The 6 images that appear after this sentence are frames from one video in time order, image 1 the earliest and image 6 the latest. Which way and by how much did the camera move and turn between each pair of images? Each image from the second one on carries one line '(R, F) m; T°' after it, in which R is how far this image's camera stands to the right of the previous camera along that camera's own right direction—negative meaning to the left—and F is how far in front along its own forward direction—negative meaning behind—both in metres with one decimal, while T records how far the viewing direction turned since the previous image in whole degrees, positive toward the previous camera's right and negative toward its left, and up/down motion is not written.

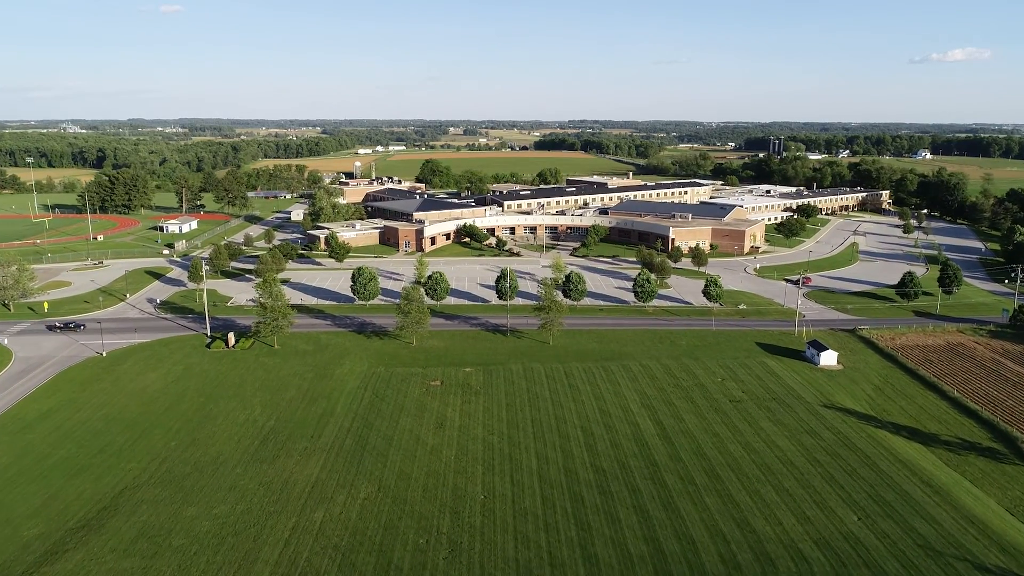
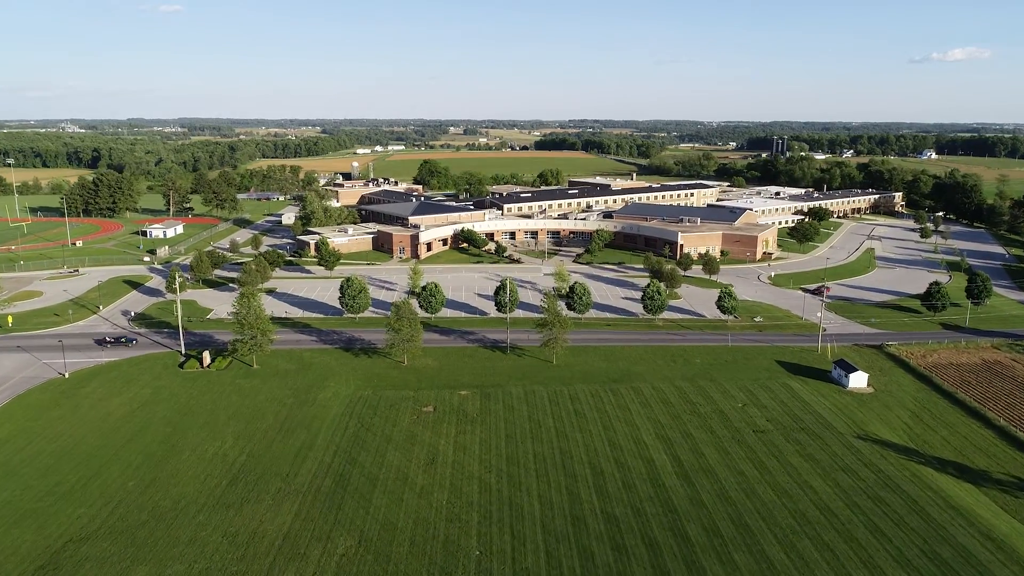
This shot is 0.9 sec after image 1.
(0.0, +3.7) m; 0°
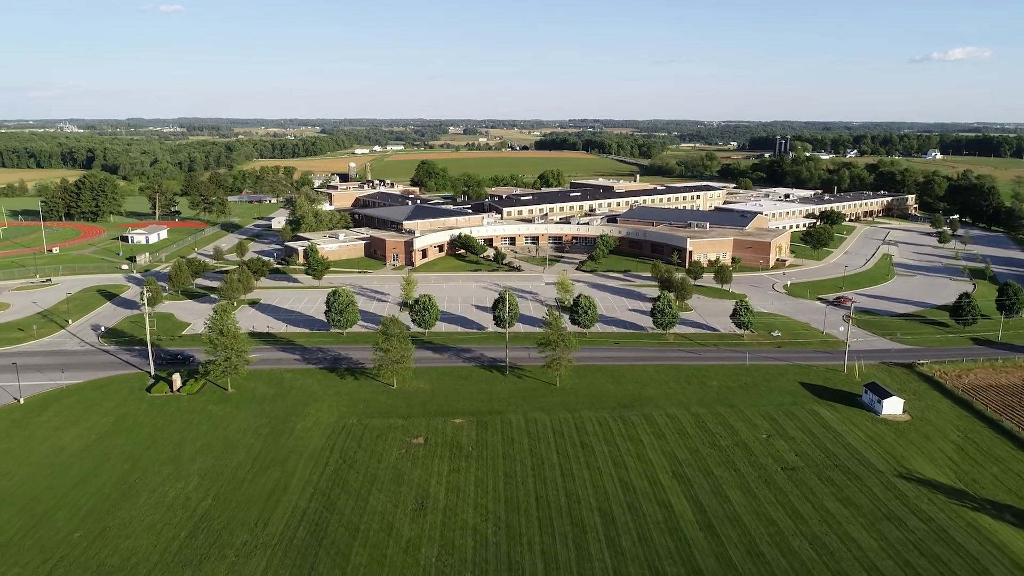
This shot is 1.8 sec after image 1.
(0.0, +3.6) m; 0°
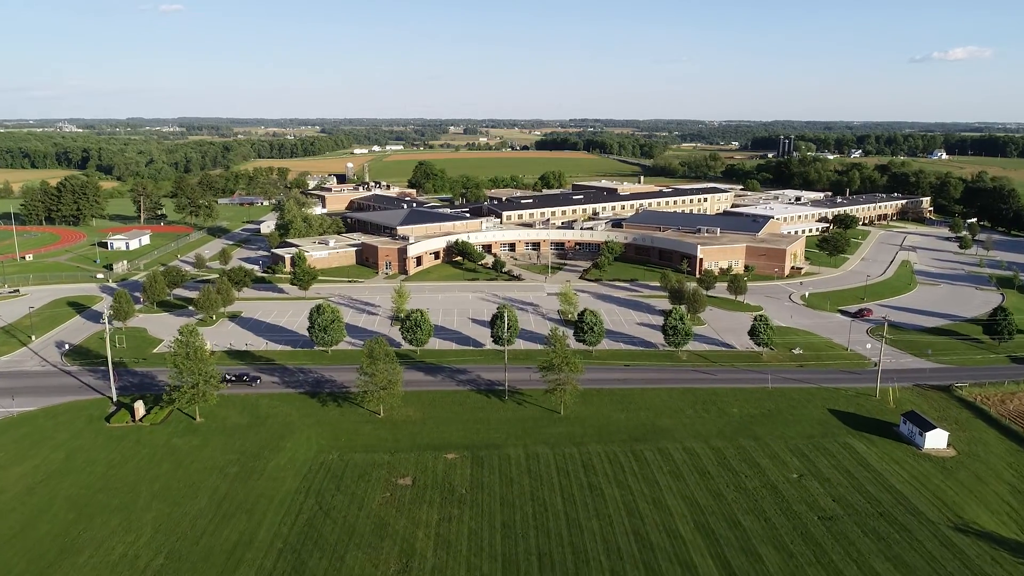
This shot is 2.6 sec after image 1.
(+0.1, +3.7) m; 0°
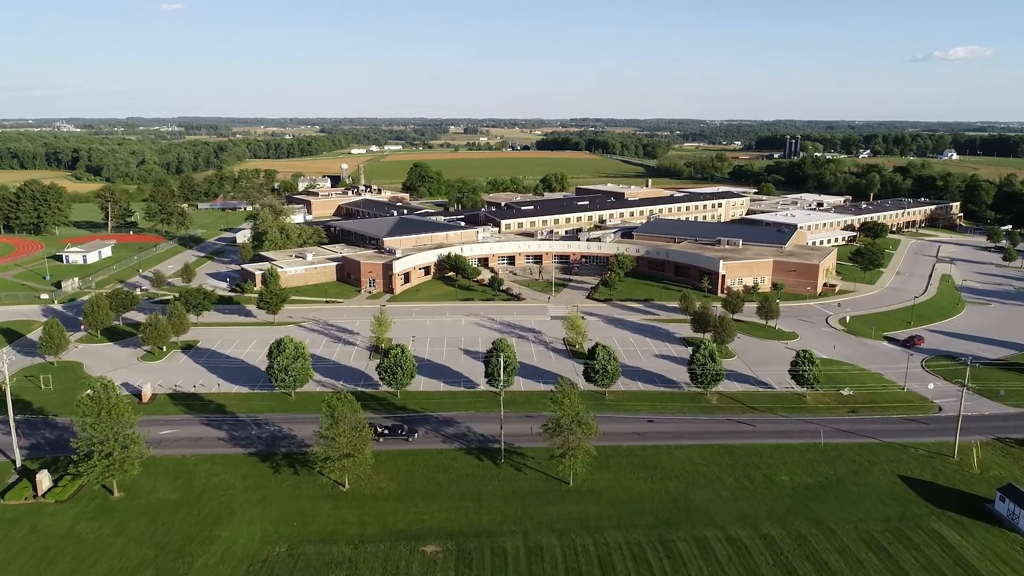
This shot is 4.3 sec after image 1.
(+0.2, +6.9) m; 0°
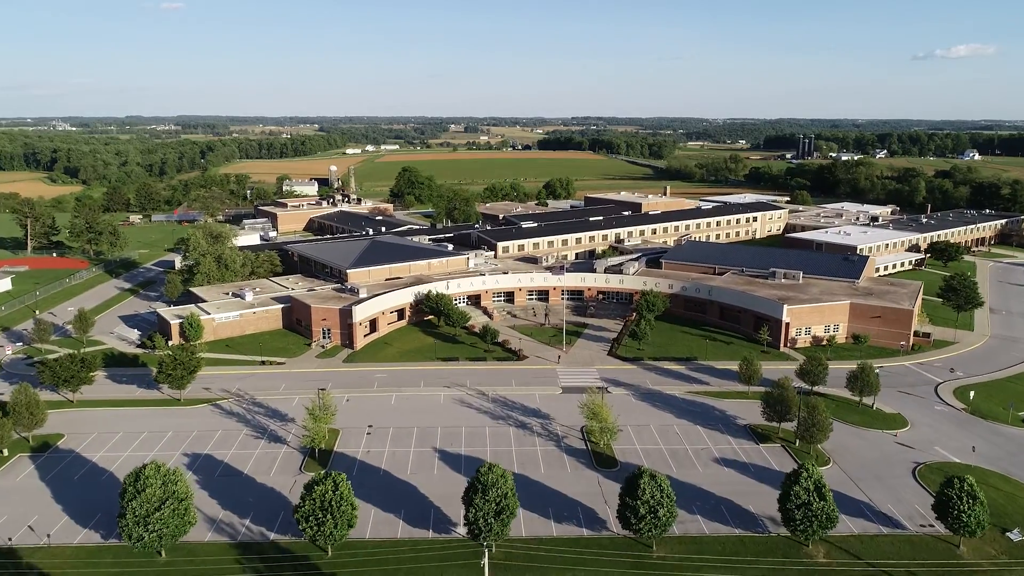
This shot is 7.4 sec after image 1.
(+0.2, +13.3) m; 0°
